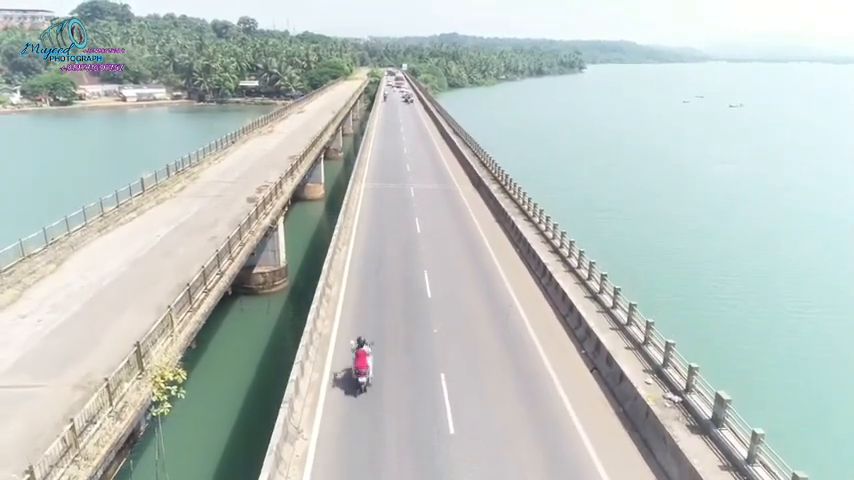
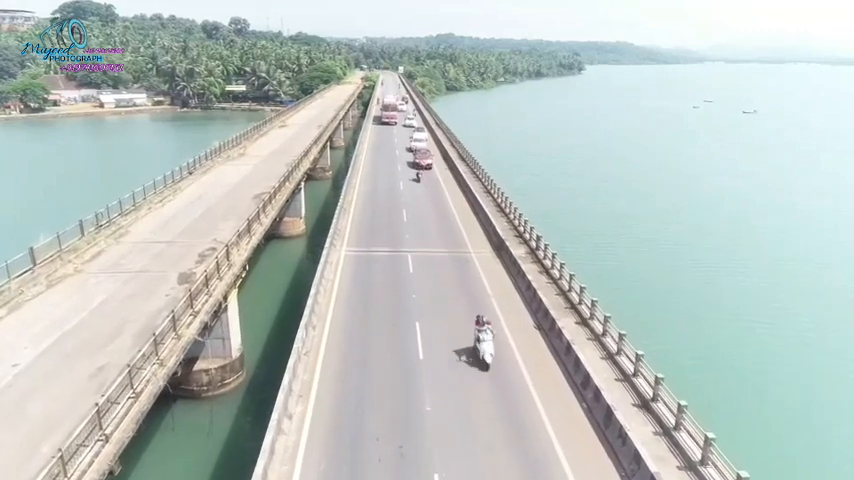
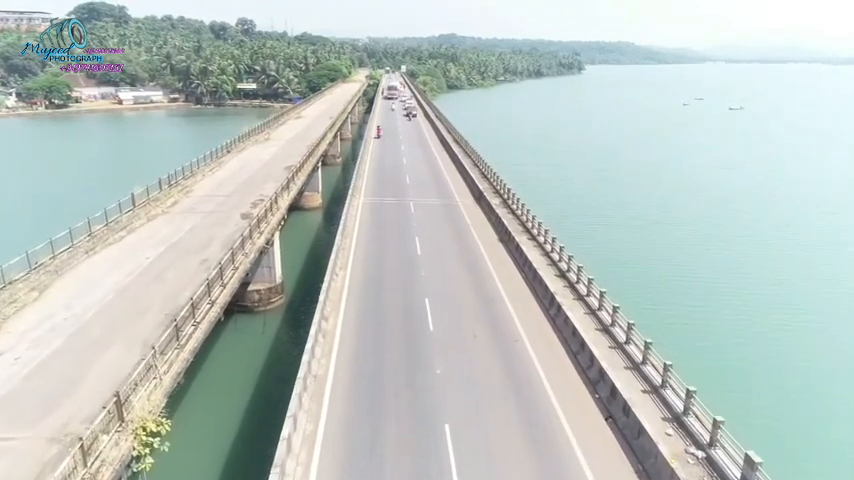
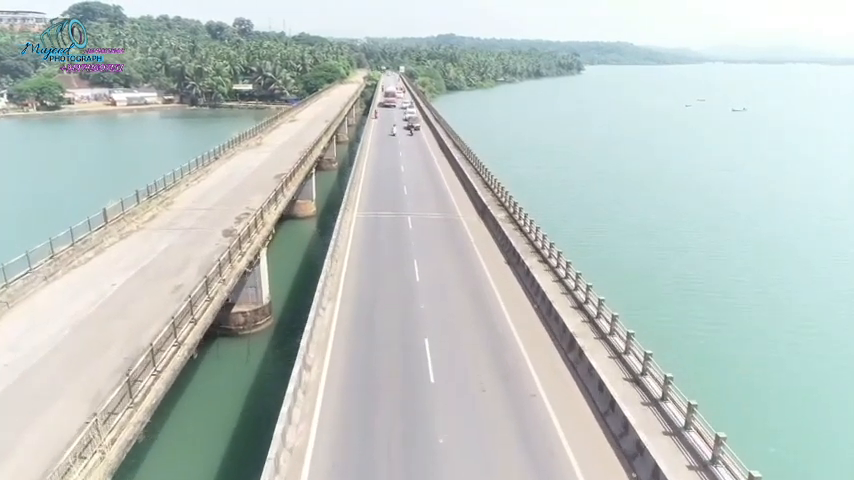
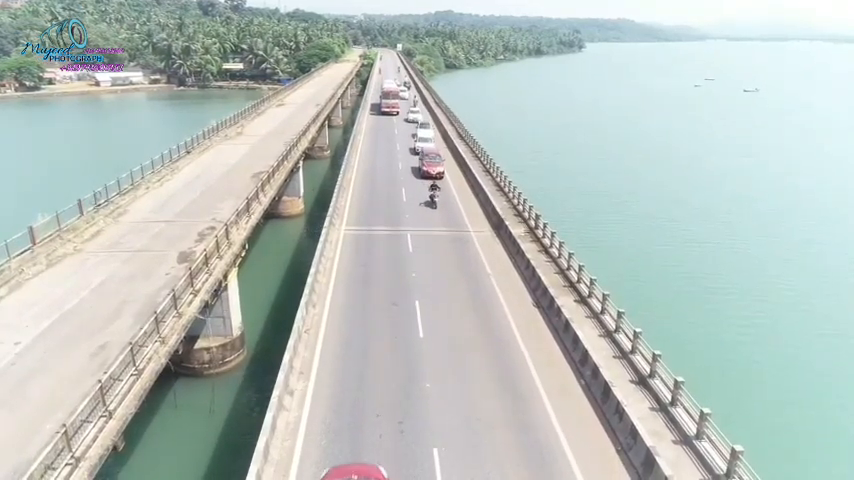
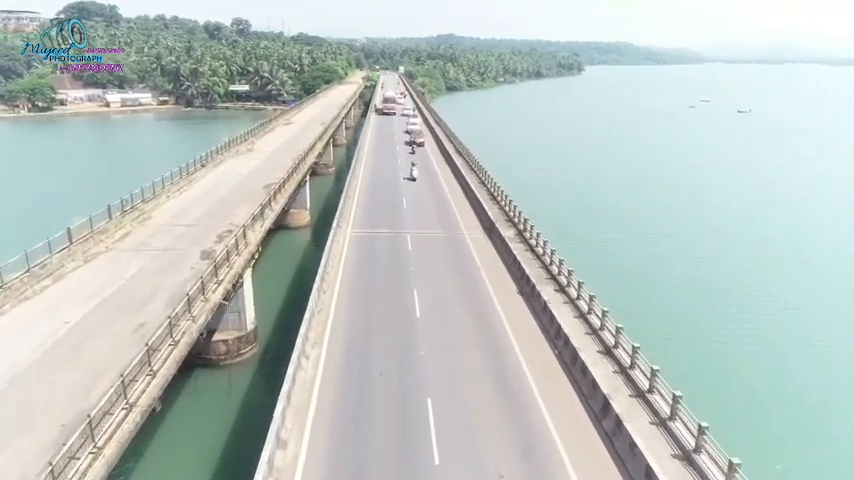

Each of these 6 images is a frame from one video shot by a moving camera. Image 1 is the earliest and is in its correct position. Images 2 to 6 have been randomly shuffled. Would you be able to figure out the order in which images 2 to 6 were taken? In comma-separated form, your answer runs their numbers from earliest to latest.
3, 4, 6, 2, 5
